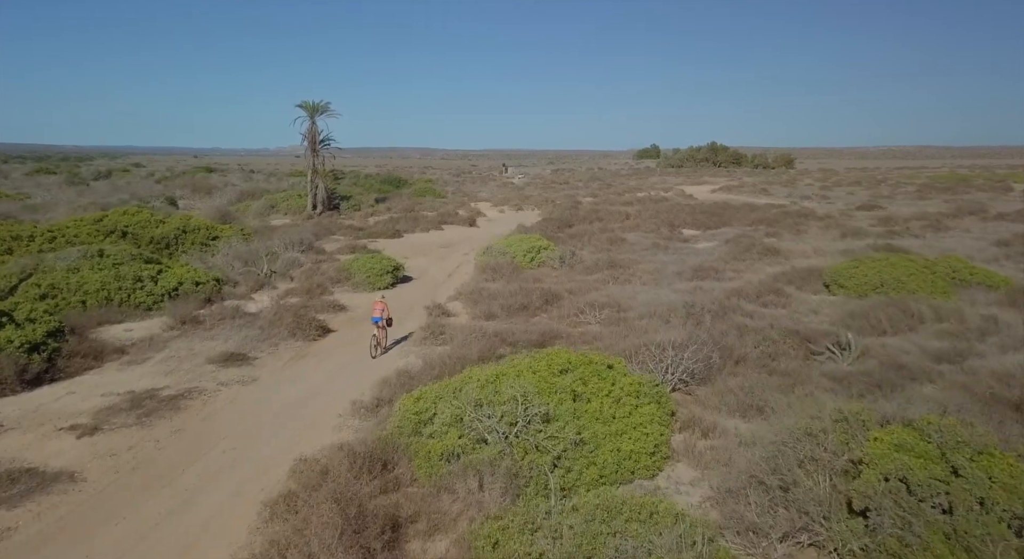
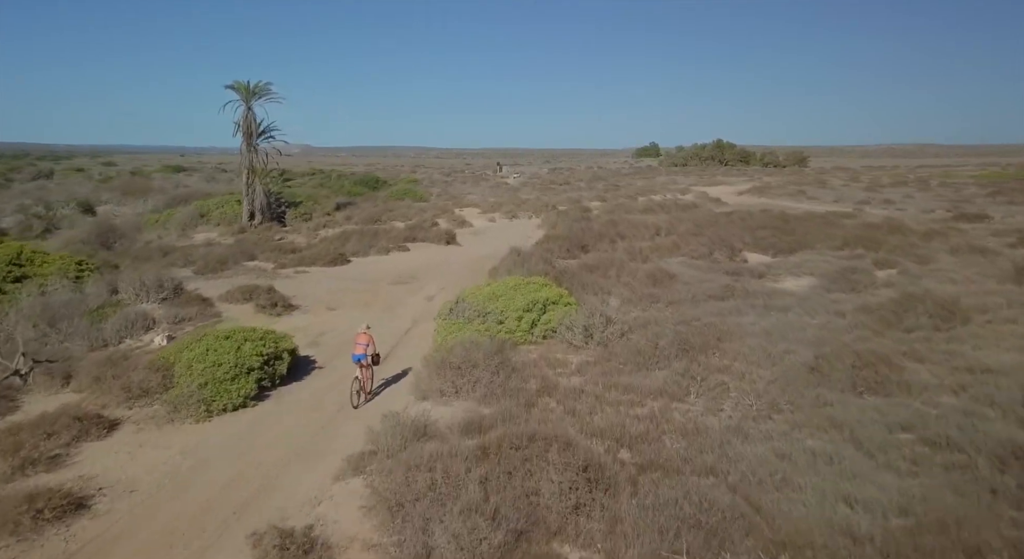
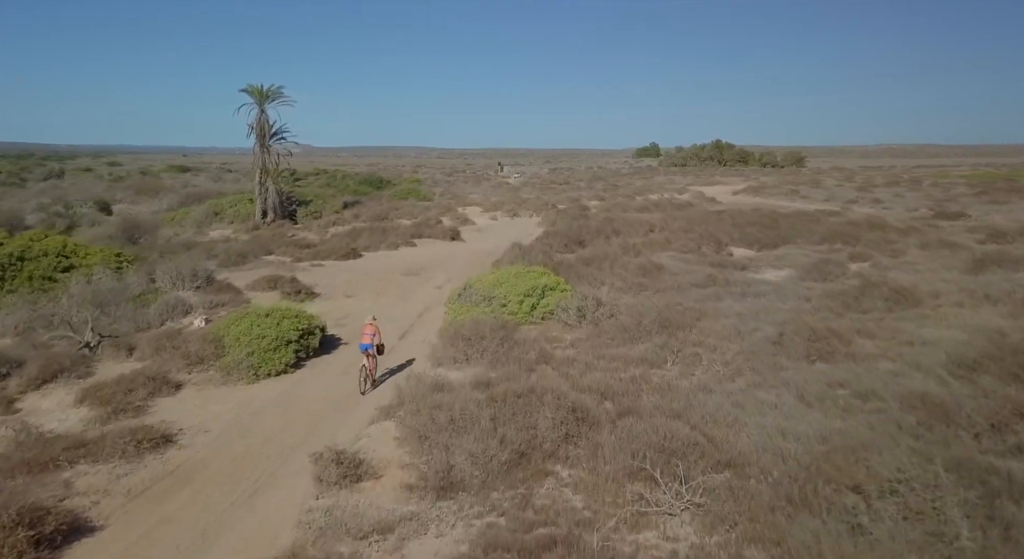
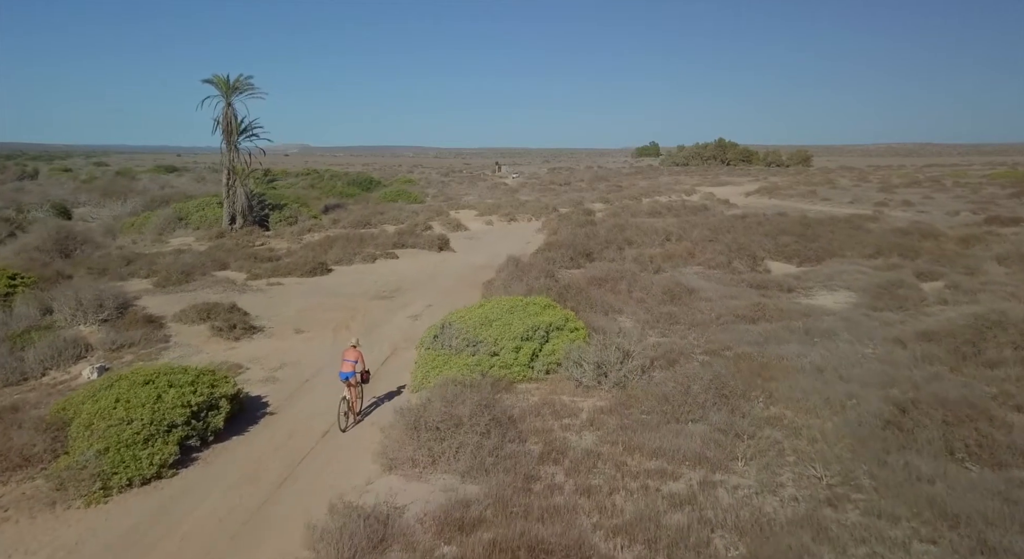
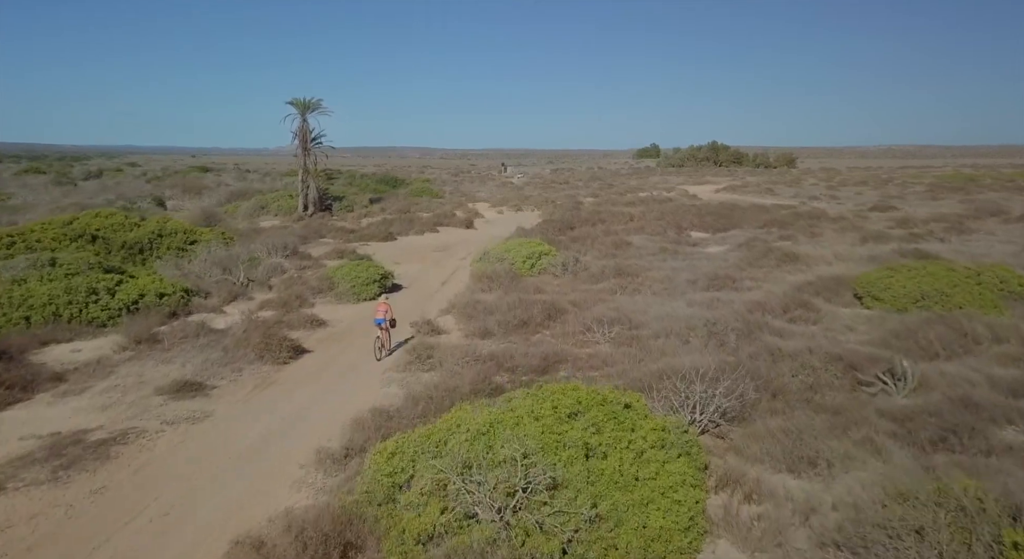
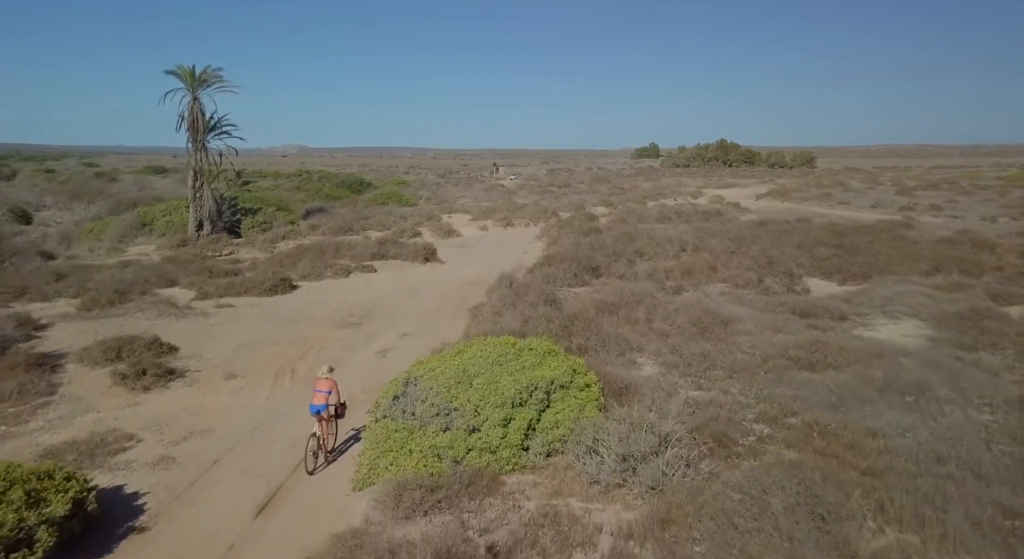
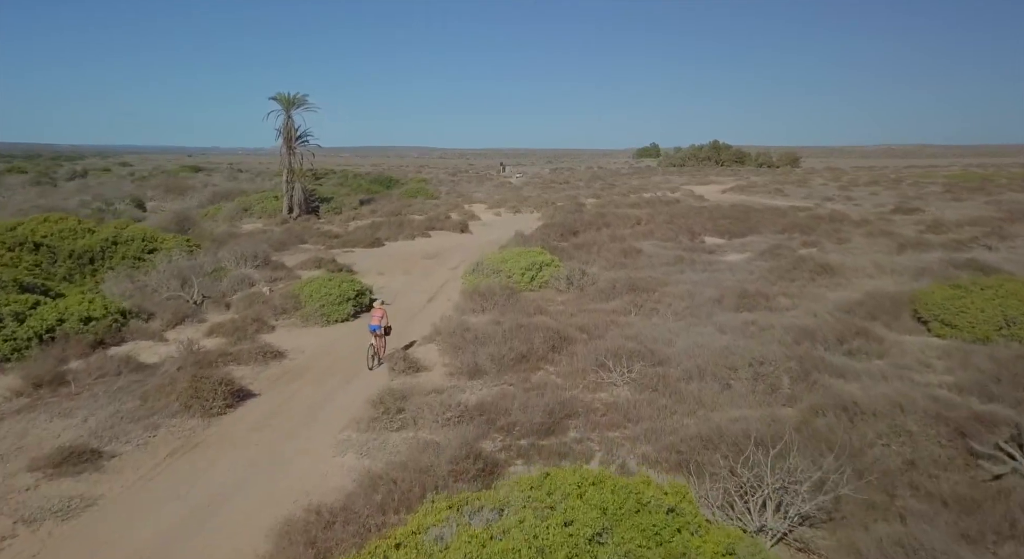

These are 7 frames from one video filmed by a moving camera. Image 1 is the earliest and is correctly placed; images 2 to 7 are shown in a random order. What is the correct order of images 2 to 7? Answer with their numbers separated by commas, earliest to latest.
5, 7, 3, 2, 4, 6
